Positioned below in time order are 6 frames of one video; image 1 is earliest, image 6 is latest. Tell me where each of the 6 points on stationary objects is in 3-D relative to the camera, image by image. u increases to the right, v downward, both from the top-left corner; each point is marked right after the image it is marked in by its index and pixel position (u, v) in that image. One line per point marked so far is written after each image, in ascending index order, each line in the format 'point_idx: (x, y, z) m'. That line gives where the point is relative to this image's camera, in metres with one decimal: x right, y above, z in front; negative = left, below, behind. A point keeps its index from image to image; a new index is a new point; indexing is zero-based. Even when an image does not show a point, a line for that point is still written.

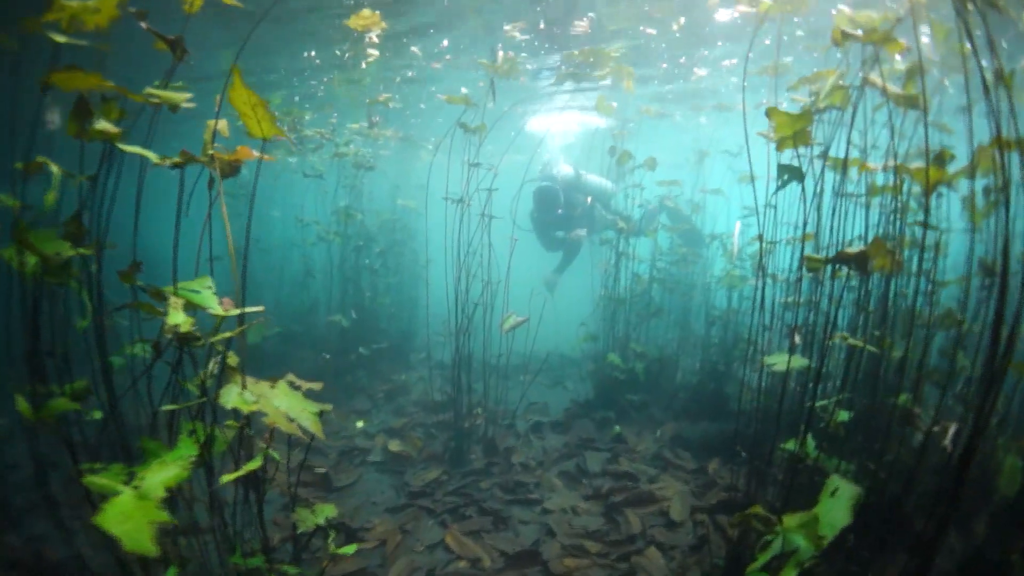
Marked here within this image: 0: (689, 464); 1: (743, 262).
0: (+2.4, -2.4, +6.8) m
1: (+3.9, +0.5, +8.6) m
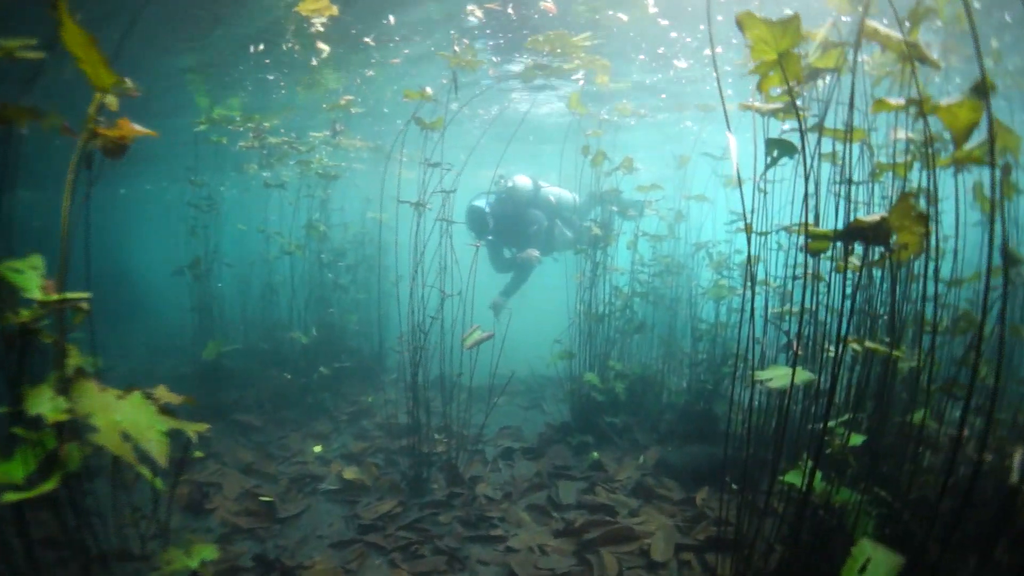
0: (+2.0, -2.5, +6.1) m
1: (+3.4, +0.3, +8.0) m
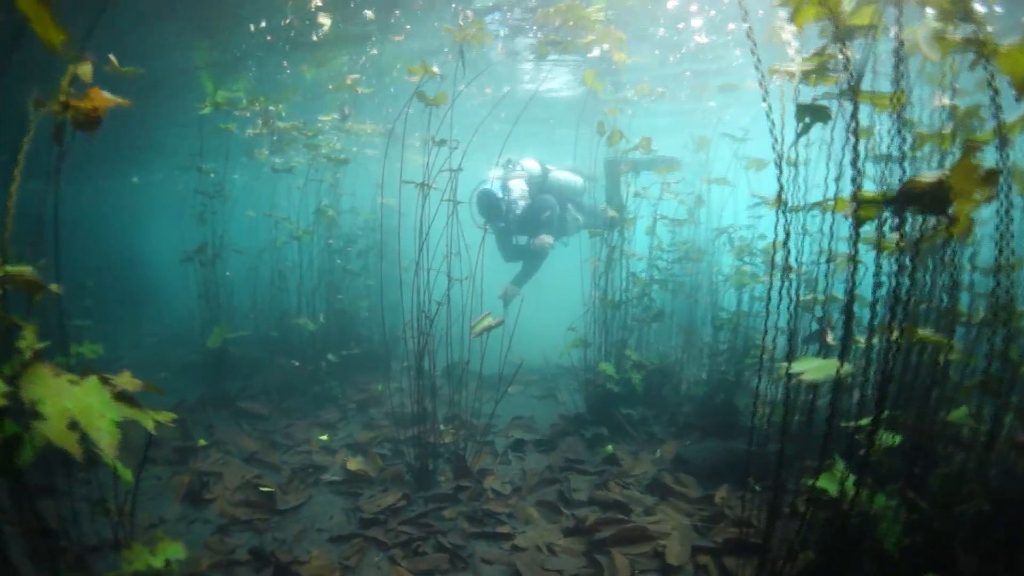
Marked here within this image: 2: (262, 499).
0: (+2.1, -2.3, +5.8) m
1: (+3.6, +0.5, +7.6) m
2: (-3.0, -2.5, +5.9) m
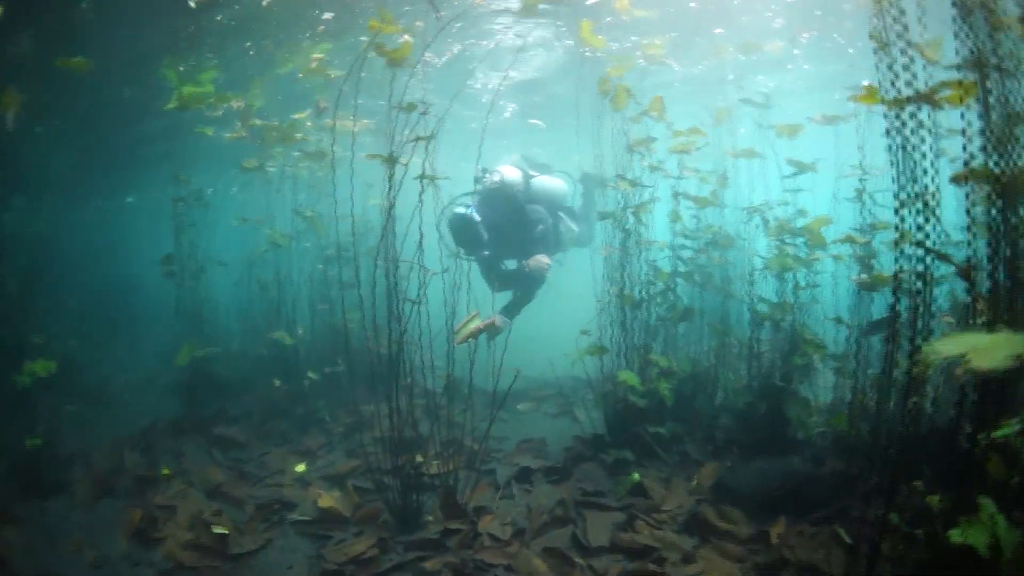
0: (+2.1, -2.2, +4.5) m
1: (+3.6, +0.6, +6.3) m
2: (-2.9, -2.5, +4.9) m
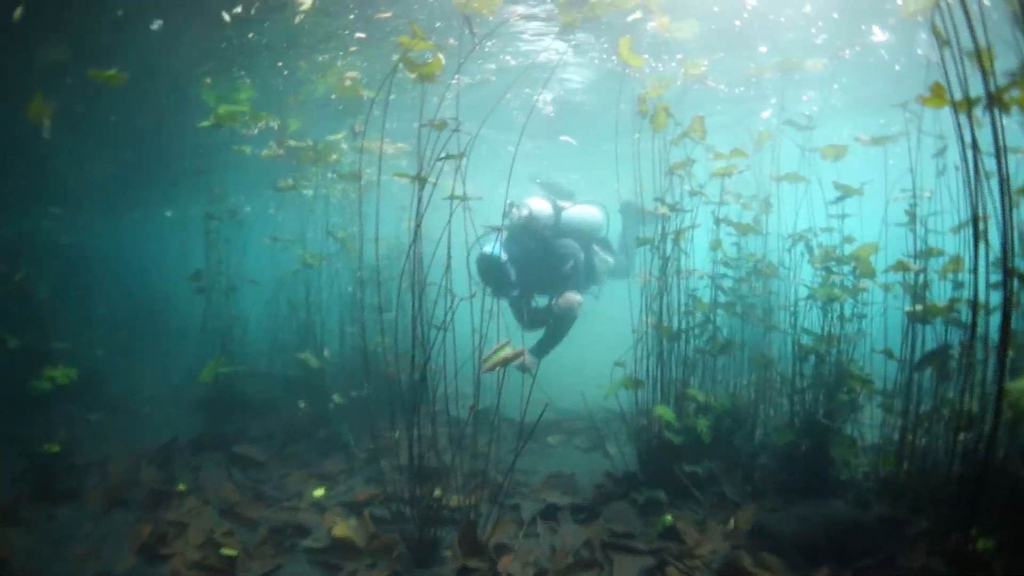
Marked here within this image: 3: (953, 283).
0: (+2.3, -2.4, +4.1) m
1: (+3.9, +0.2, +6.0) m
2: (-2.7, -2.7, +4.8) m
3: (+4.6, +0.1, +5.2) m
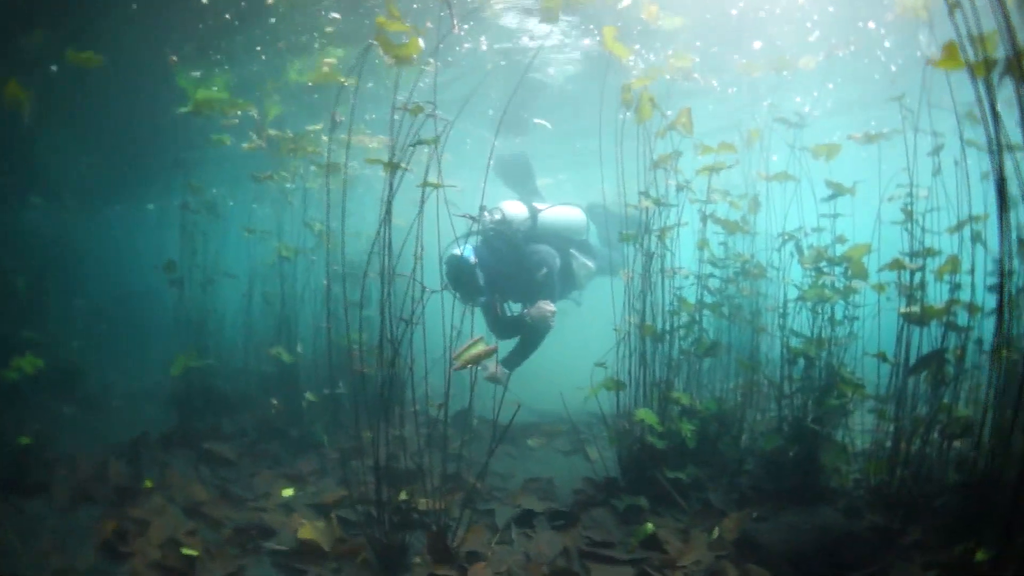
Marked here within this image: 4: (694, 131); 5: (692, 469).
0: (+2.0, -2.4, +3.9) m
1: (+3.7, +0.2, +5.8) m
2: (-3.0, -2.6, +4.5) m
3: (+4.4, 0.0, +5.0) m
4: (+2.1, +1.7, +5.8) m
5: (+2.0, -2.1, +5.8) m
